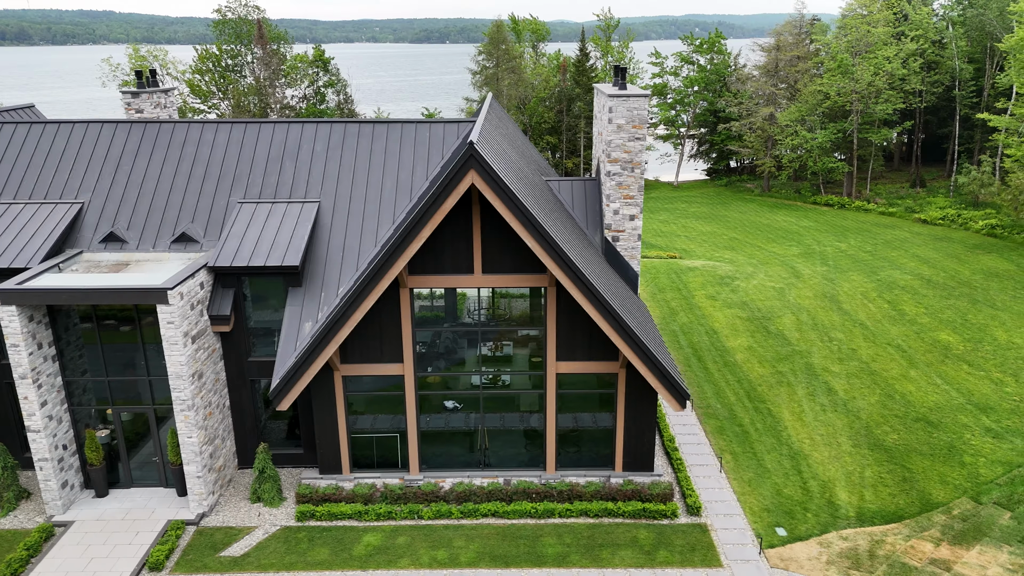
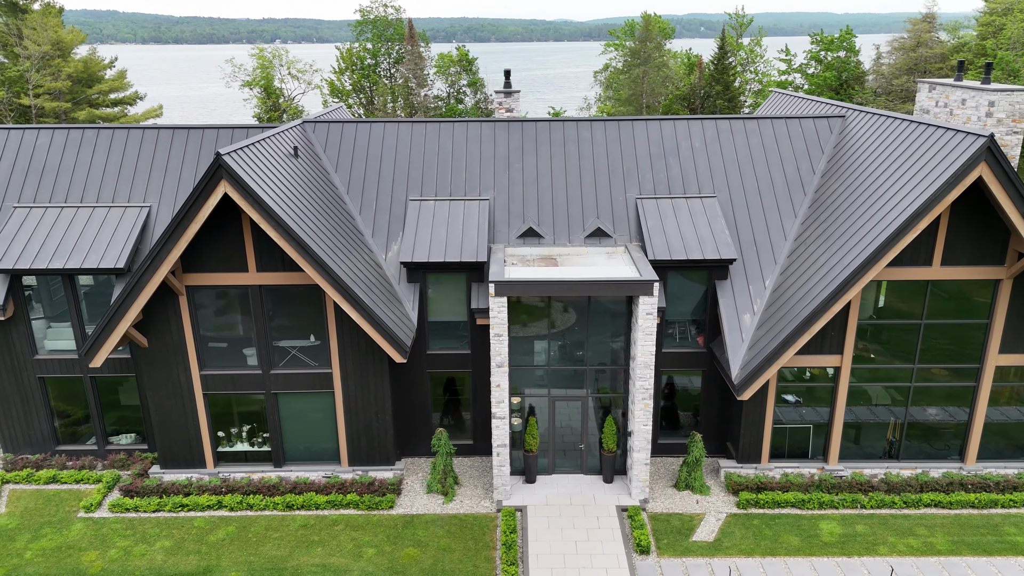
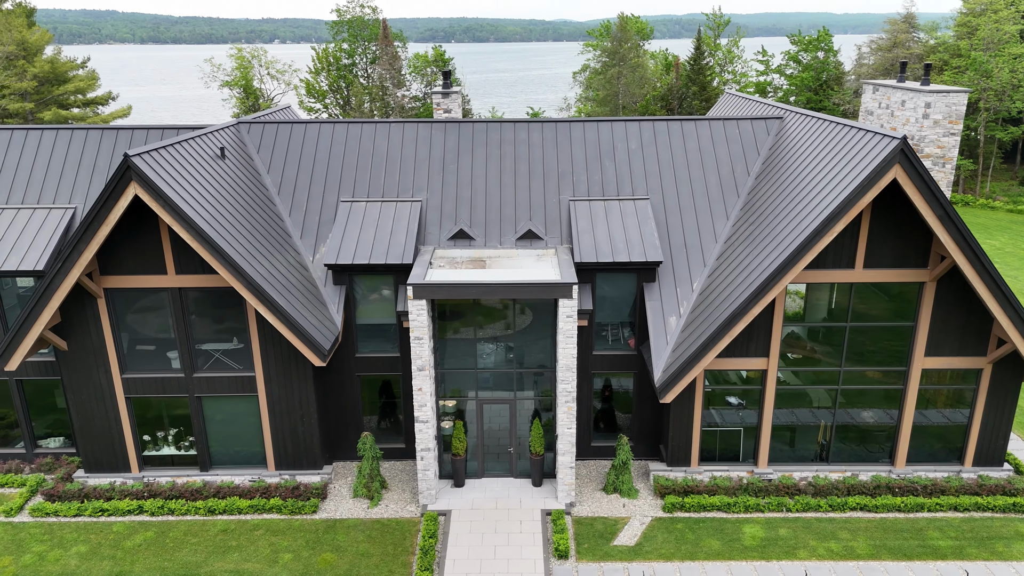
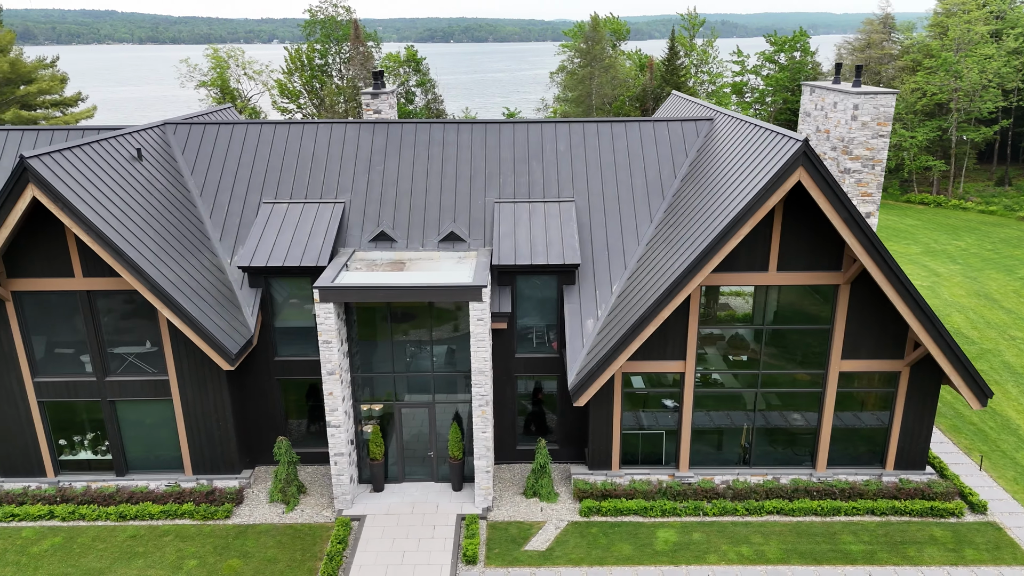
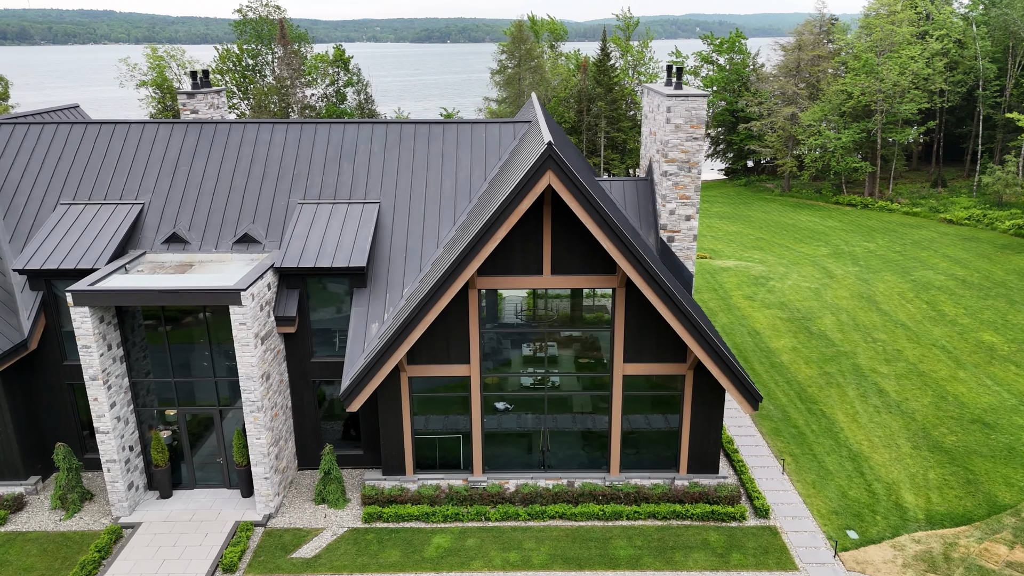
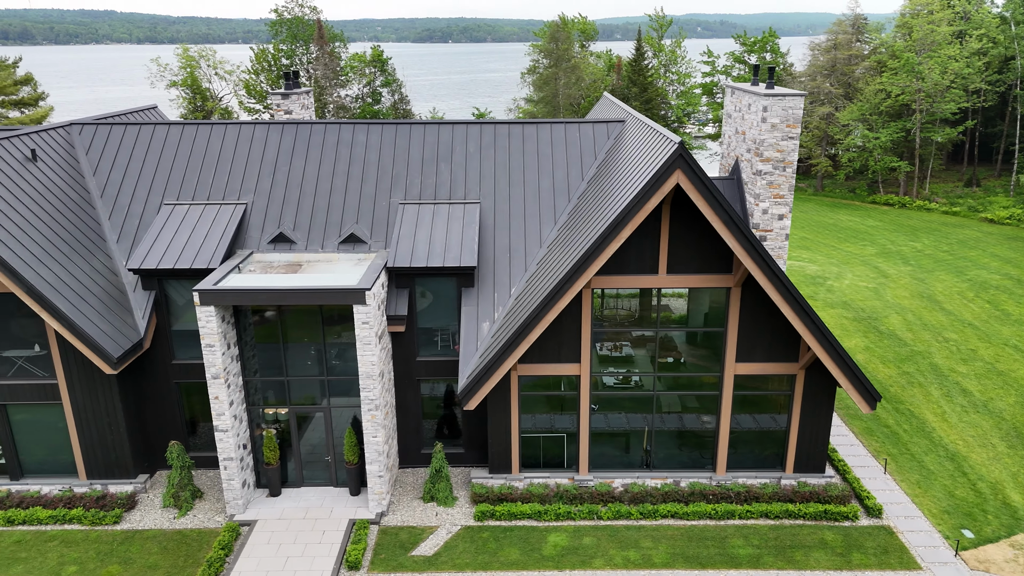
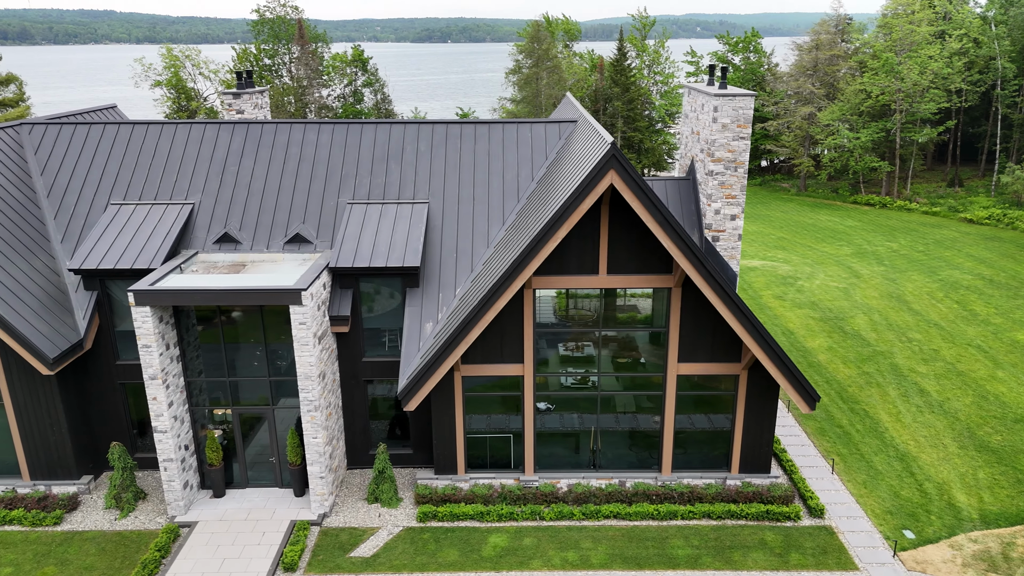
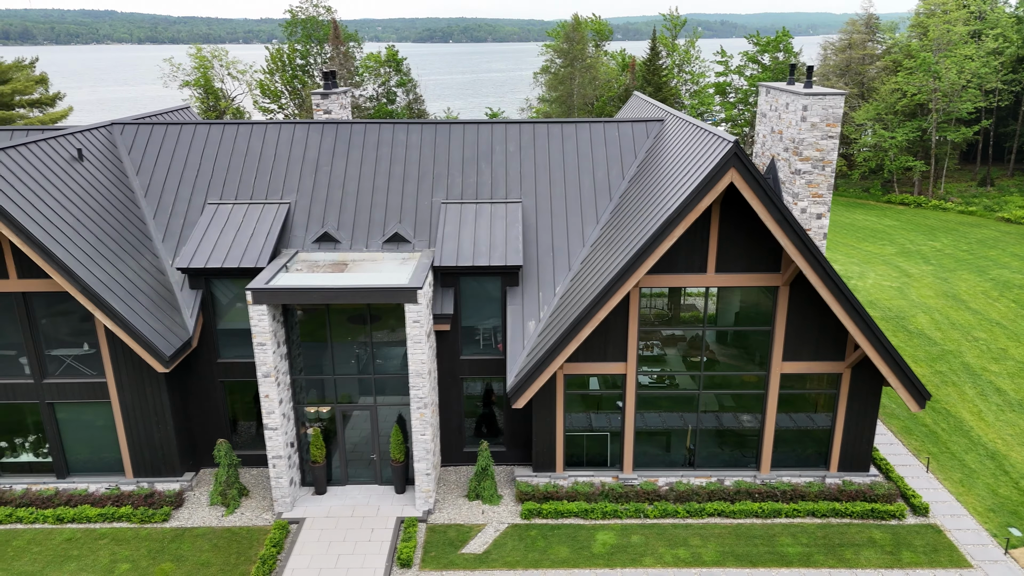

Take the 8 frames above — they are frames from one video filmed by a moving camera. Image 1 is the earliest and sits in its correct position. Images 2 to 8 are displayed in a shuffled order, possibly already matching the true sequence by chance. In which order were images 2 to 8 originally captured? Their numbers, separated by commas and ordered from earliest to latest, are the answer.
5, 7, 6, 8, 4, 3, 2
